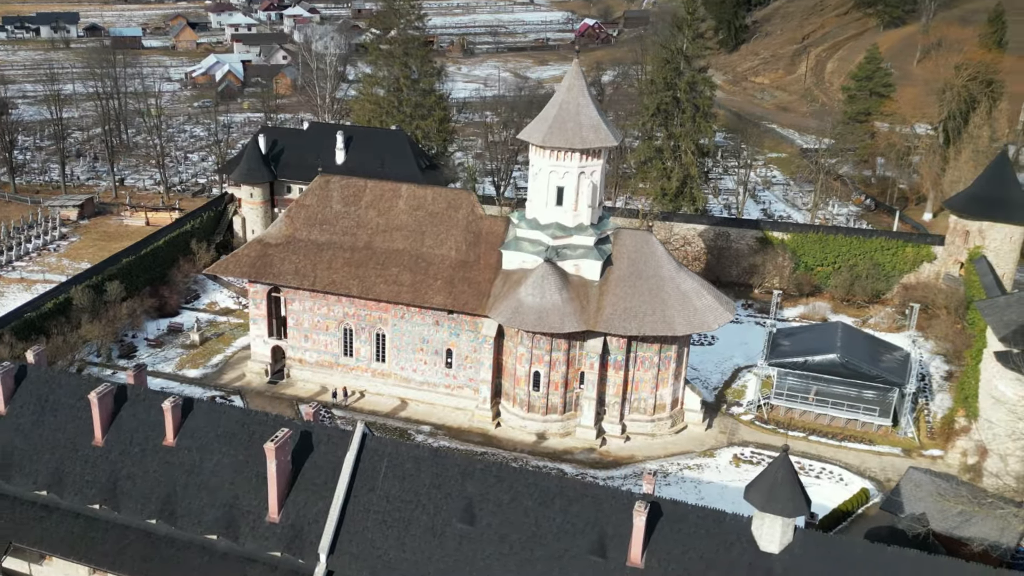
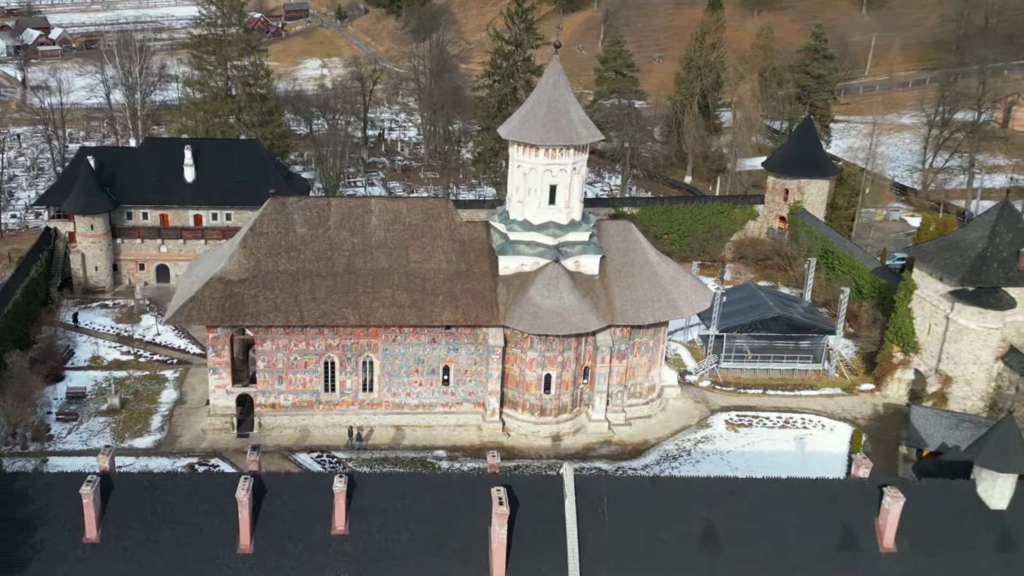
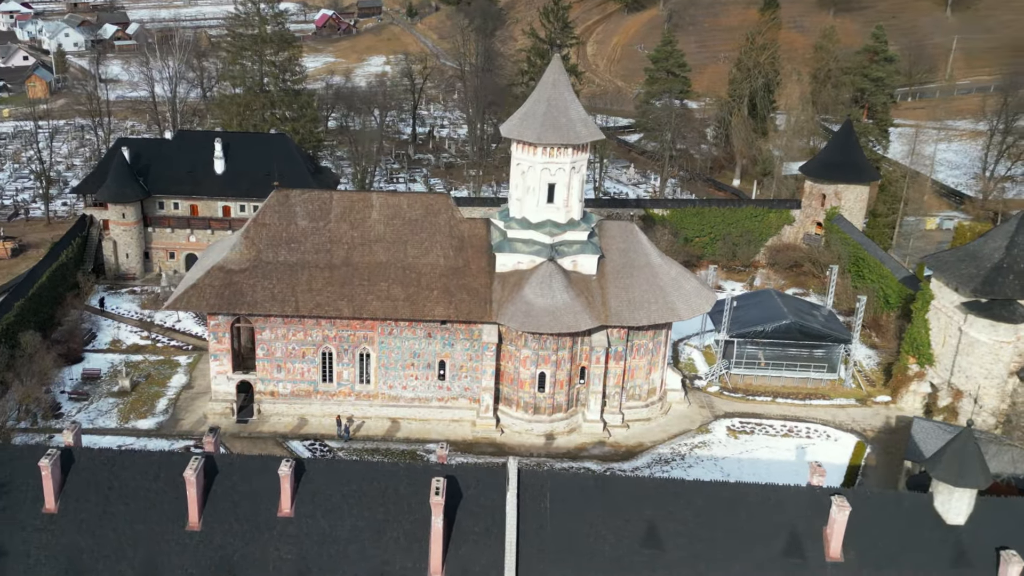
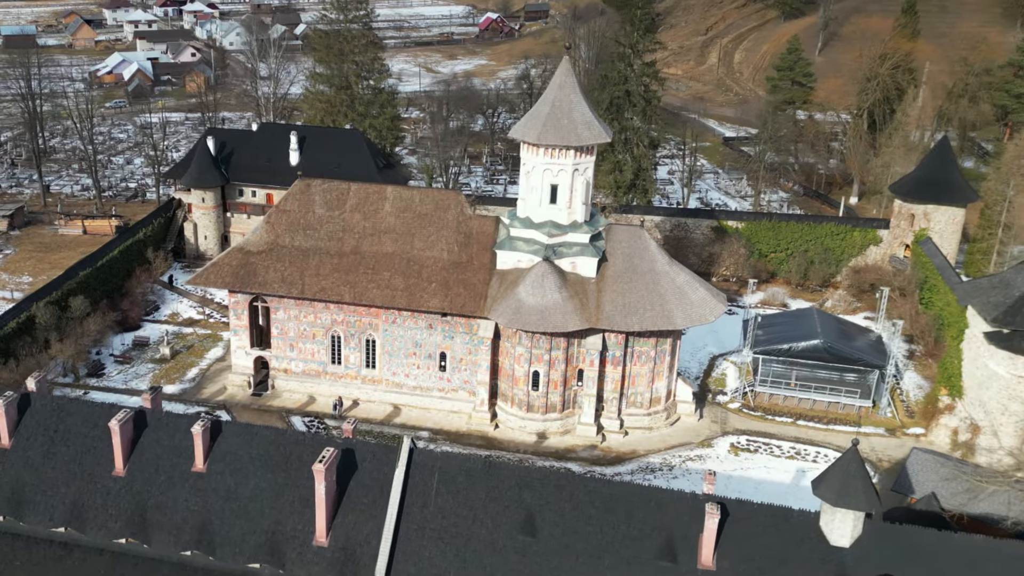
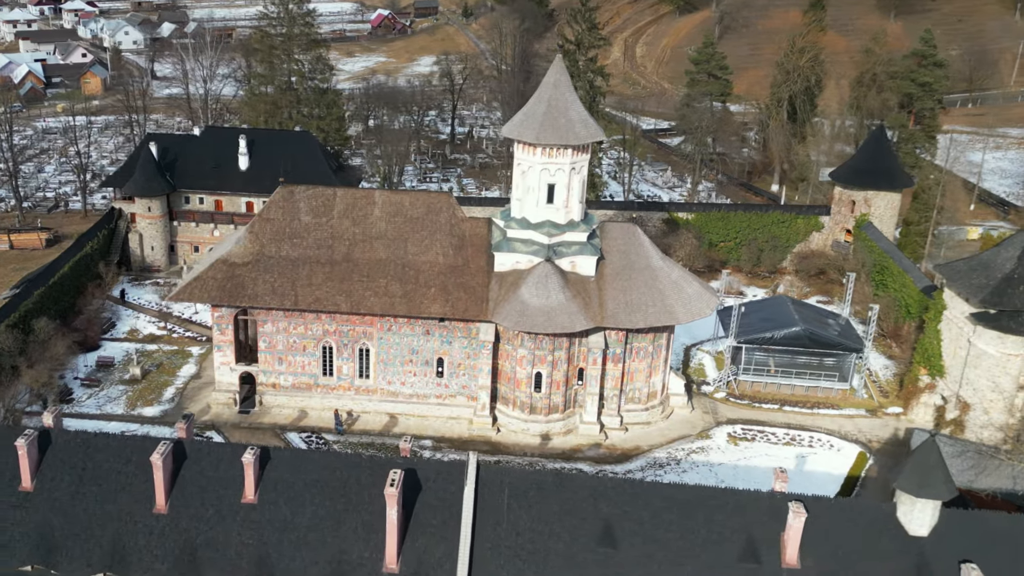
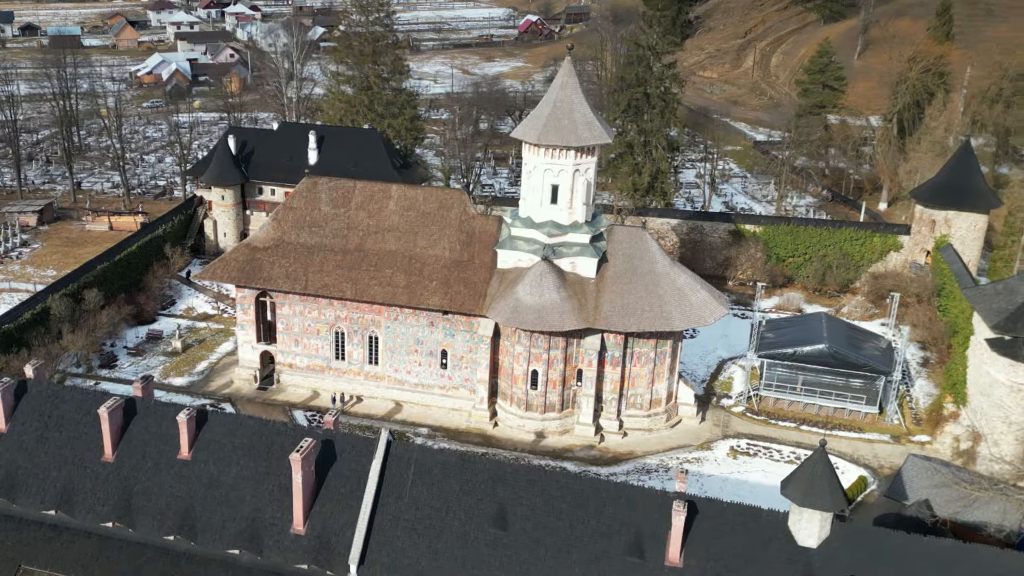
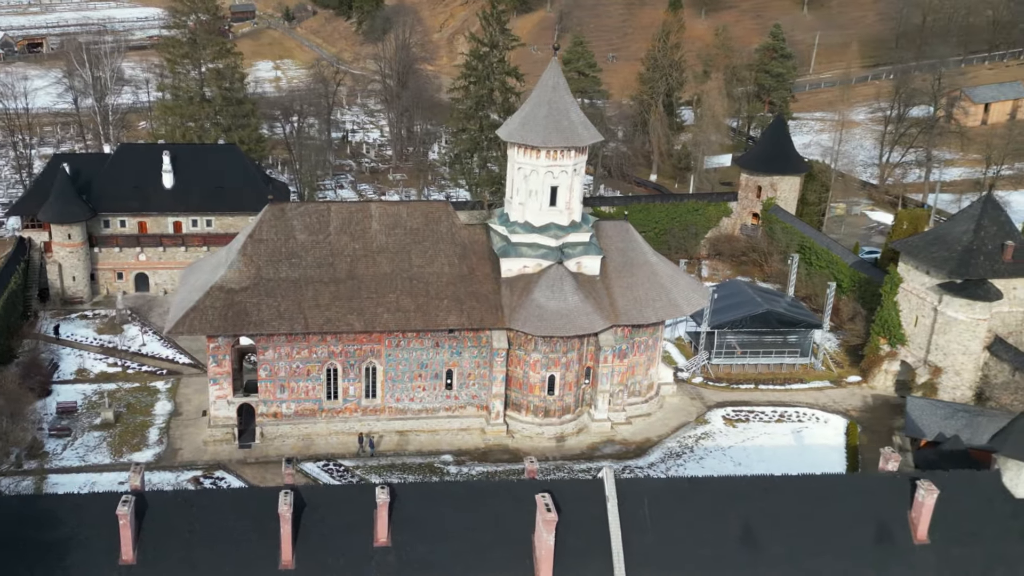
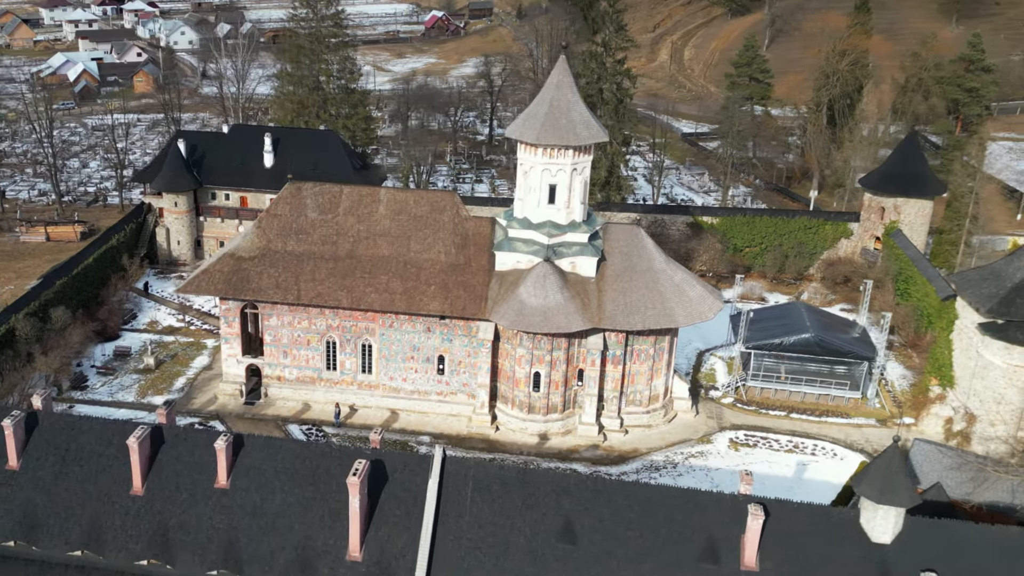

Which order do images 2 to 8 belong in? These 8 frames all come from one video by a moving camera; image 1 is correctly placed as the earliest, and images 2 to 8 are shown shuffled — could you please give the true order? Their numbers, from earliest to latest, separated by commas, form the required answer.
6, 4, 8, 5, 3, 2, 7
